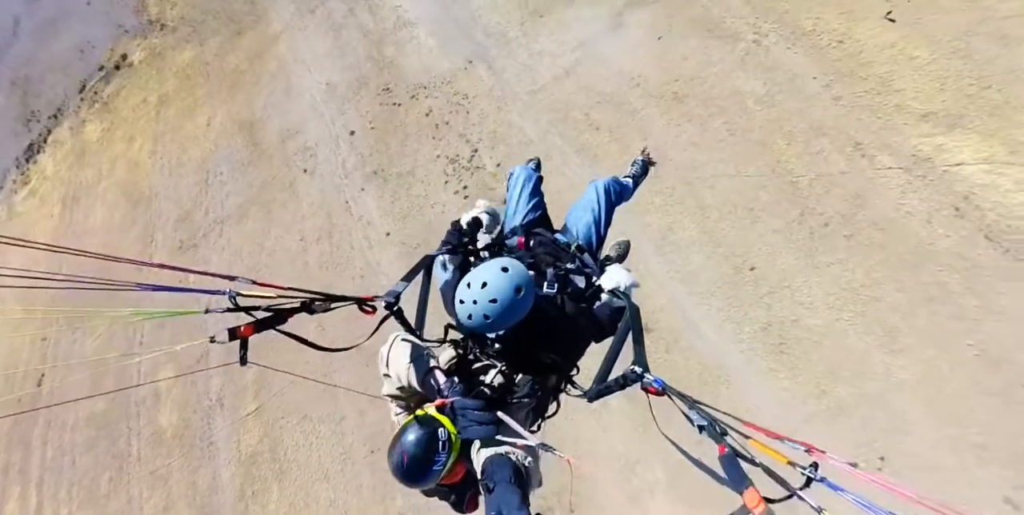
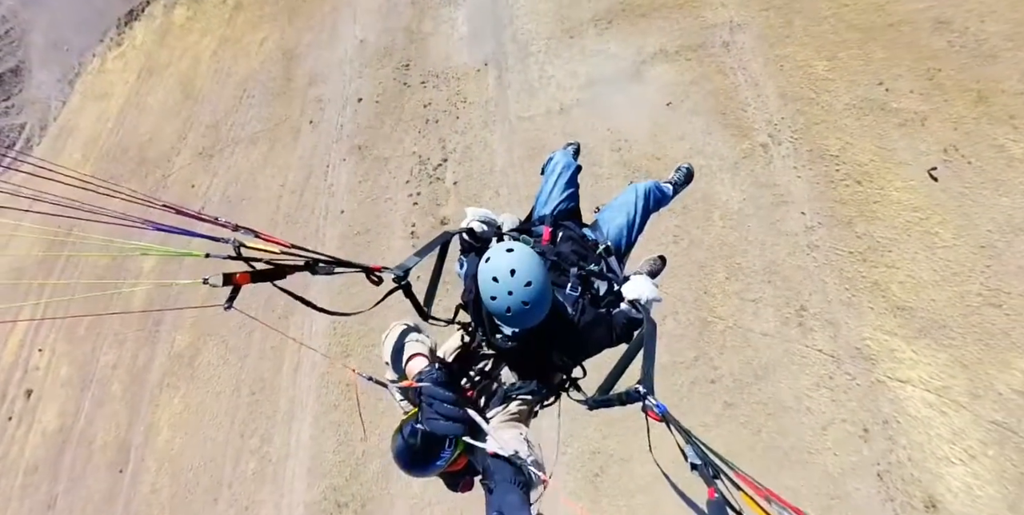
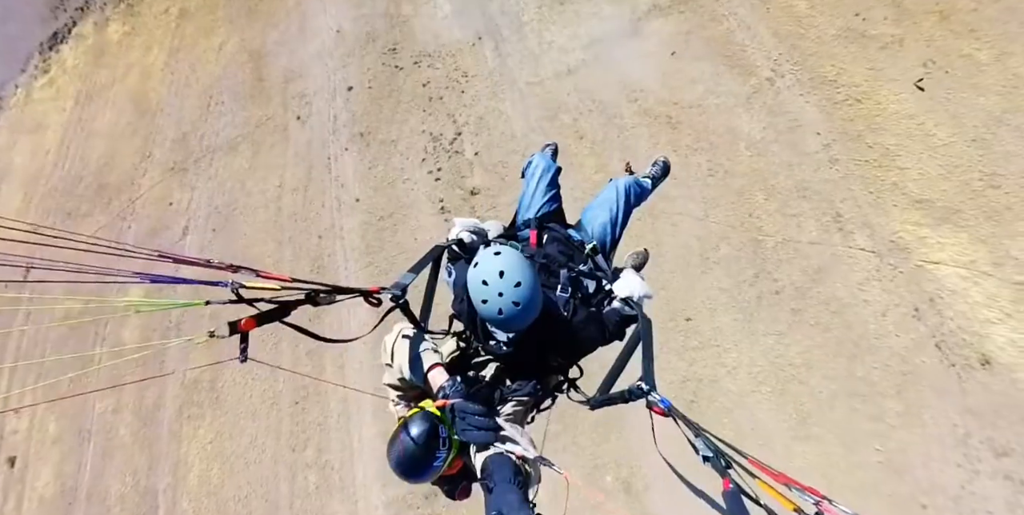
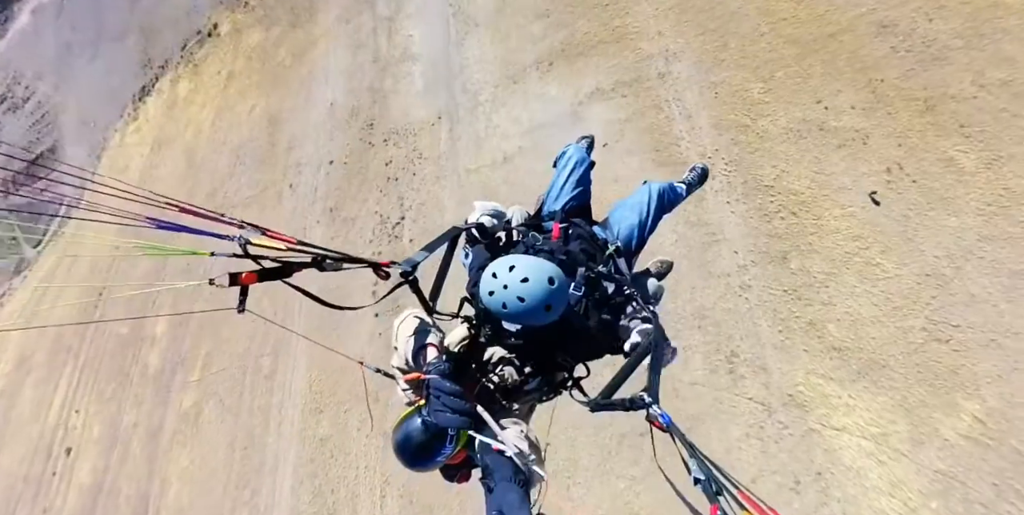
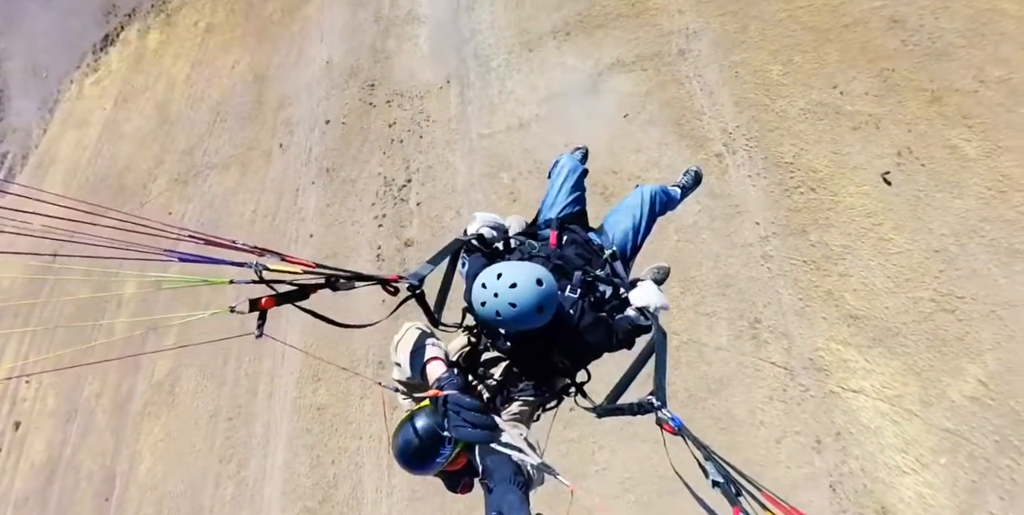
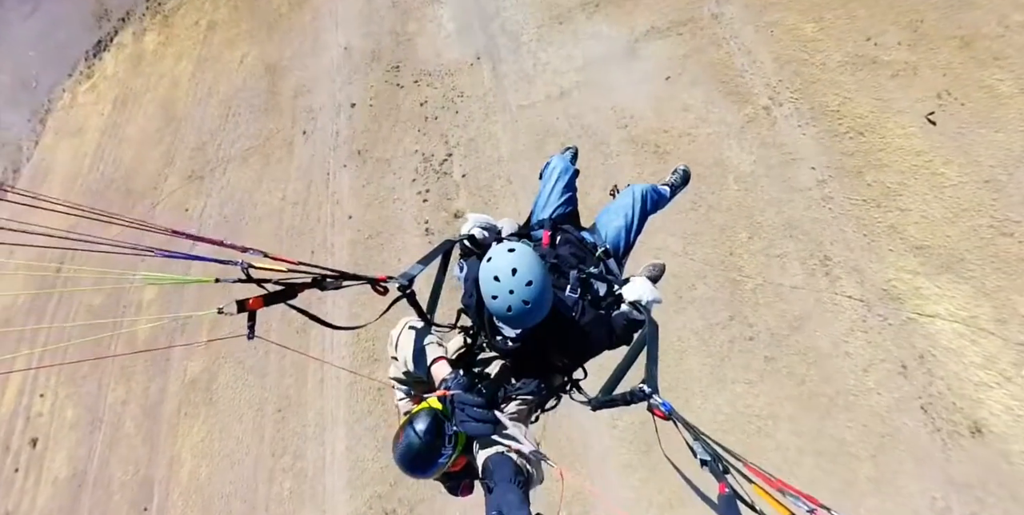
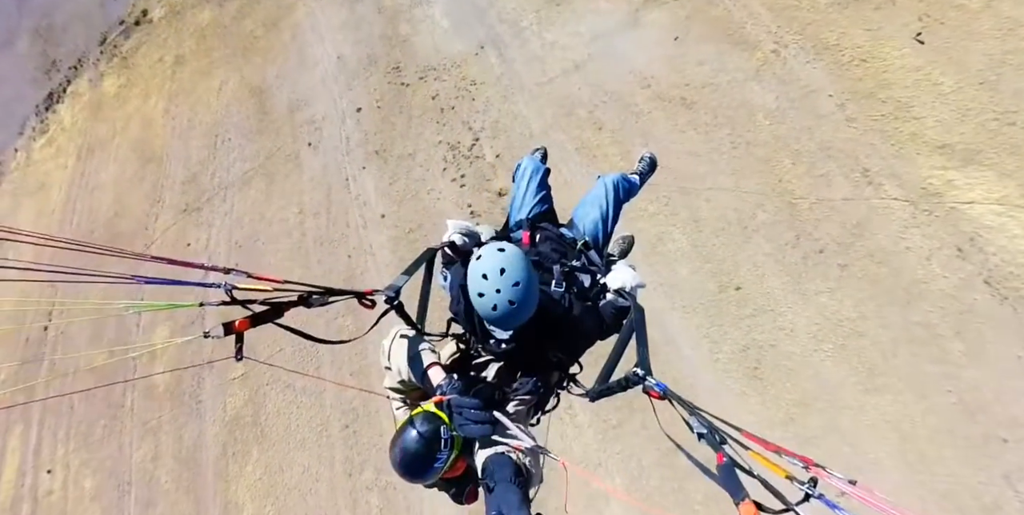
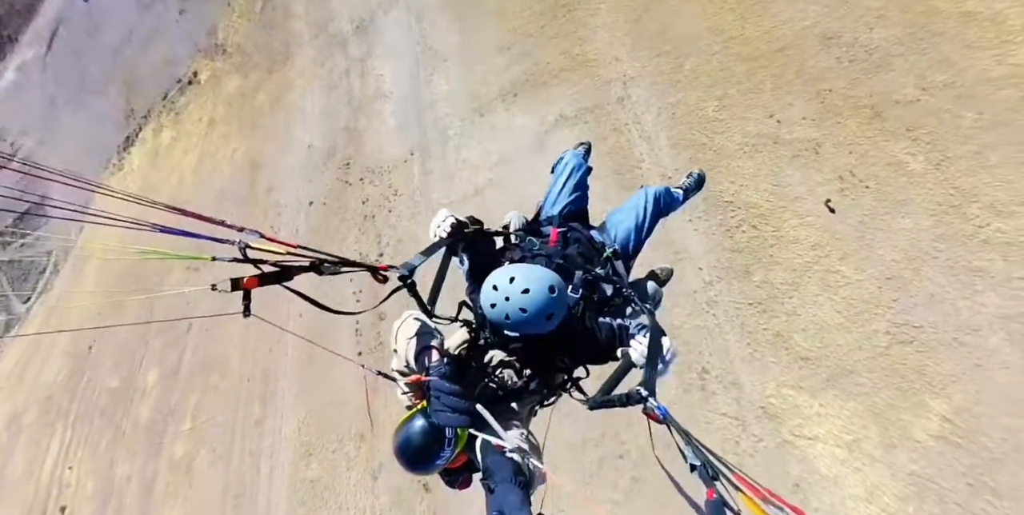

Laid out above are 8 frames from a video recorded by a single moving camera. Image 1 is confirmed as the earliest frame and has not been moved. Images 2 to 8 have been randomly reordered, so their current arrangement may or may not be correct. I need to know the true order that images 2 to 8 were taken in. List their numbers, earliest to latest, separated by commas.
7, 3, 6, 2, 5, 4, 8
